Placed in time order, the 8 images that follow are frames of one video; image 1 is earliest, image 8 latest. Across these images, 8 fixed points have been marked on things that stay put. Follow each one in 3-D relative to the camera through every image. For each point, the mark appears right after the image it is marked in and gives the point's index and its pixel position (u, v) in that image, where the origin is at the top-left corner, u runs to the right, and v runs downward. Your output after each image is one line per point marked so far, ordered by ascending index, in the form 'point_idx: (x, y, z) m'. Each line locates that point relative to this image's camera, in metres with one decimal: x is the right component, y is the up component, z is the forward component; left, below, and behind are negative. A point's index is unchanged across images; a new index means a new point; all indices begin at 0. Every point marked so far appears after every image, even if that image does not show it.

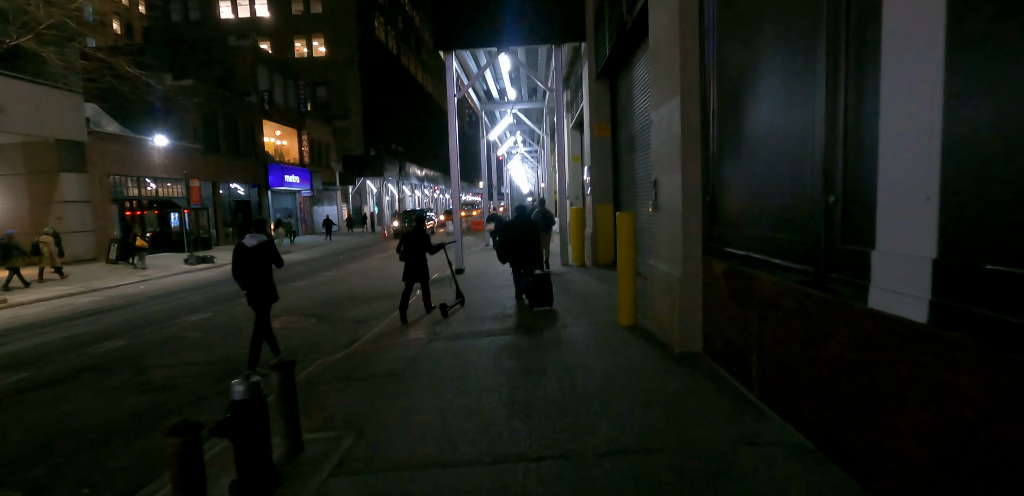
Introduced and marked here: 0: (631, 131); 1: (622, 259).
0: (+2.9, +2.7, +11.5) m
1: (+1.5, -0.2, +6.8) m
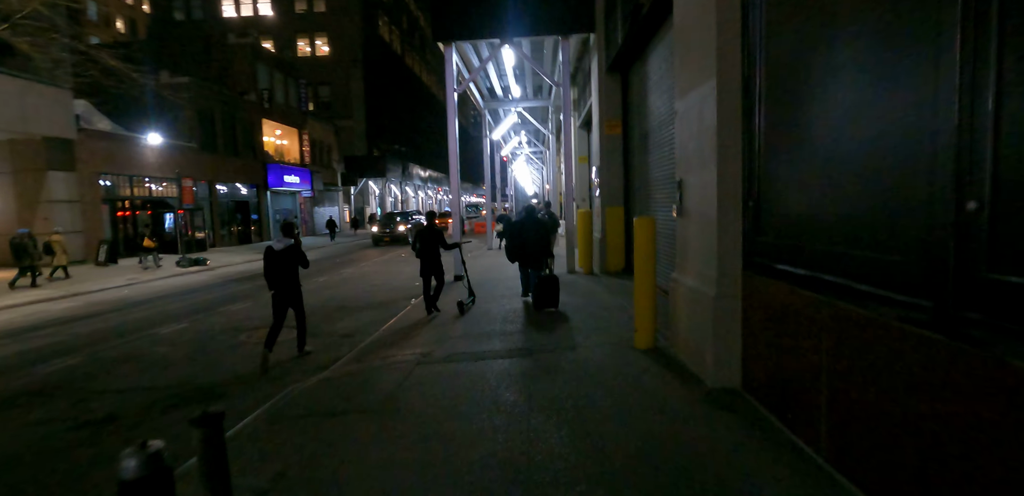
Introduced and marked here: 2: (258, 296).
0: (+2.9, +2.6, +10.6) m
1: (+1.5, -0.3, +5.9) m
2: (-6.6, -1.3, +12.8) m
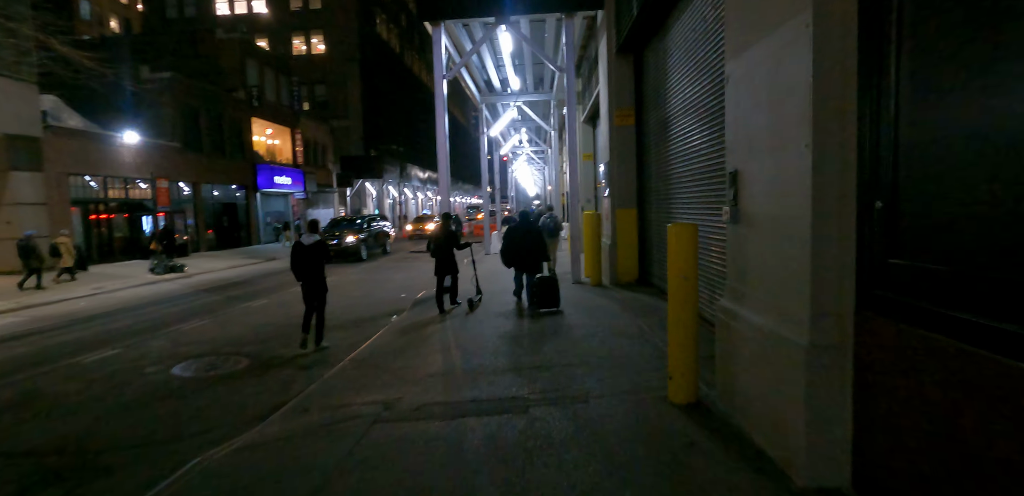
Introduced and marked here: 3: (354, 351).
0: (+2.8, +2.4, +9.0) m
1: (+1.4, -0.4, +4.3) m
2: (-6.7, -1.5, +11.3) m
3: (-2.5, -1.6, +7.6) m
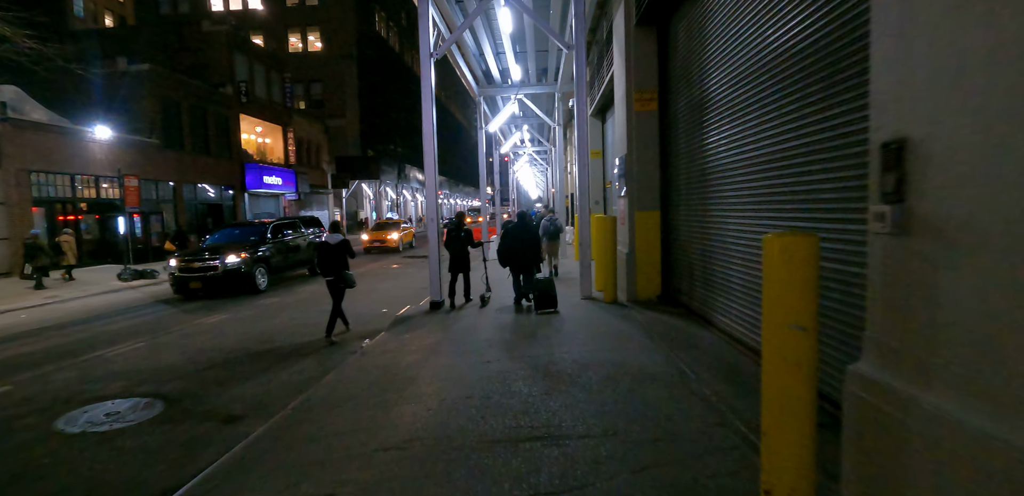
0: (+2.8, +2.2, +7.3) m
1: (+1.4, -0.6, +2.5) m
2: (-6.7, -1.6, +9.6) m
3: (-2.5, -1.7, +5.9) m
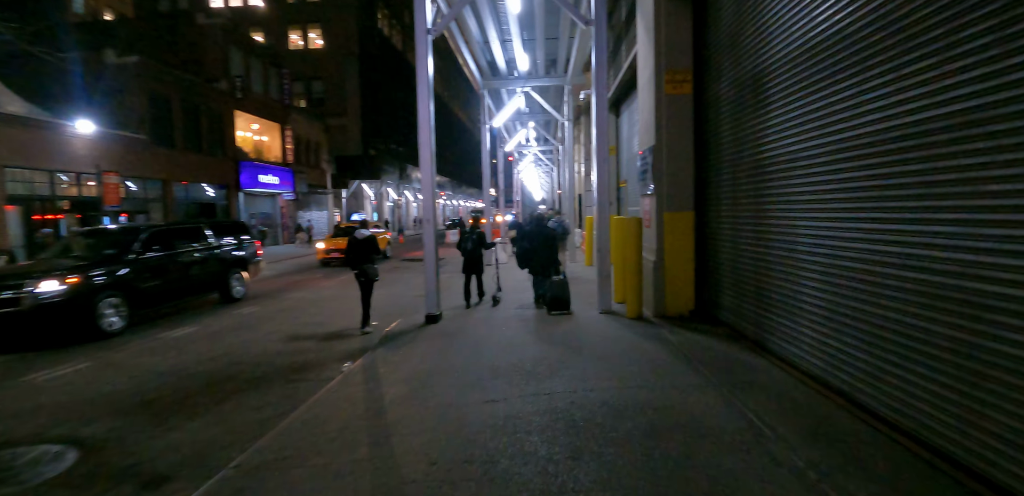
0: (+2.9, +2.1, +6.0) m
1: (+1.5, -0.7, +1.2) m
2: (-6.6, -1.7, +8.3) m
3: (-2.4, -1.8, +4.6) m
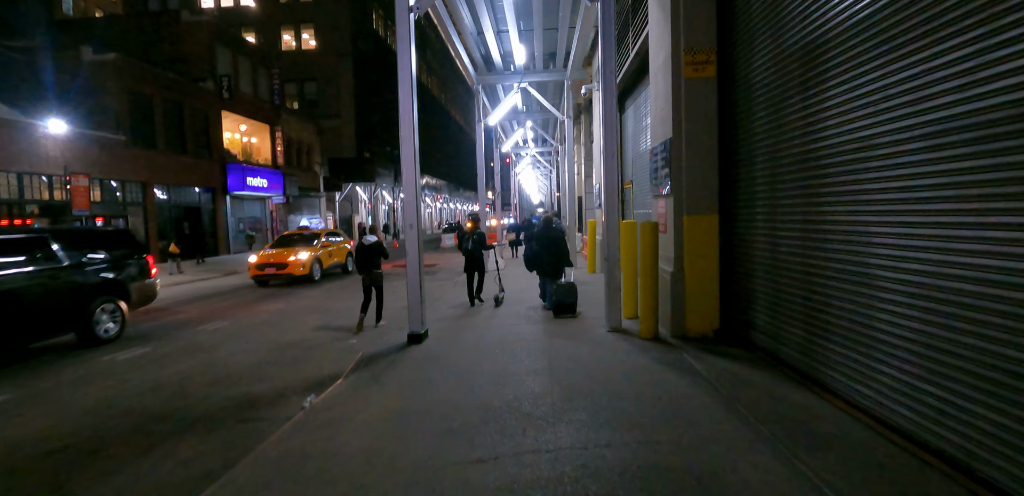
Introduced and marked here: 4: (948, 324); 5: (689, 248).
0: (+2.9, +2.0, +4.9) m
1: (+1.4, -0.7, +0.2) m
2: (-6.7, -1.8, +7.2) m
3: (-2.5, -1.9, +3.5) m
4: (+2.8, -0.5, +3.2) m
5: (+2.4, 0.0, +6.5) m
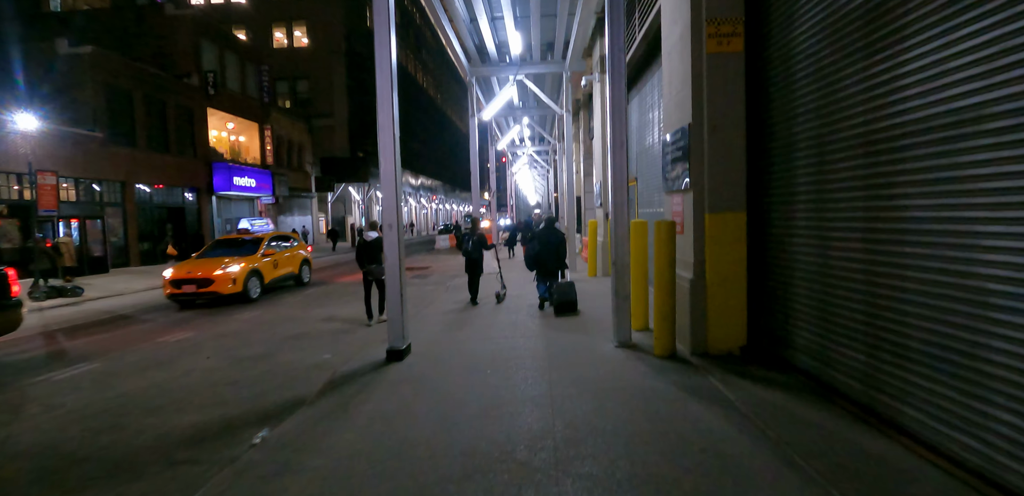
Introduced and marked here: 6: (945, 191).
0: (+2.8, +2.0, +4.0) m
1: (+1.4, -0.8, -0.8) m
2: (-6.8, -1.9, +6.2) m
3: (-2.5, -2.0, +2.5) m
4: (+2.8, -0.5, +2.2) m
5: (+2.3, -0.1, +5.6) m
6: (+2.8, +0.5, +3.1) m
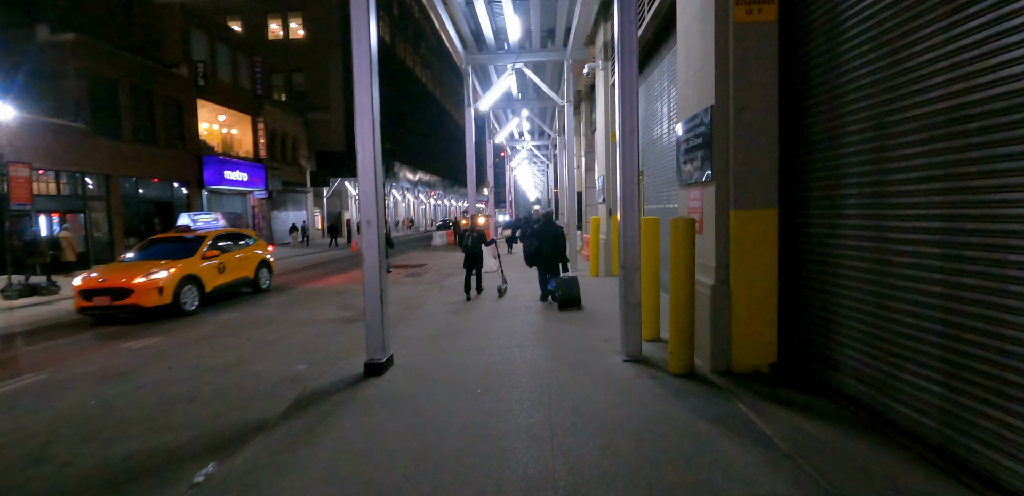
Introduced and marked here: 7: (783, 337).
0: (+2.8, +1.9, +3.2) m
1: (+1.4, -0.8, -1.6) m
2: (-6.8, -1.8, +5.4) m
3: (-2.6, -2.0, +1.8) m
4: (+2.7, -0.6, +1.5) m
5: (+2.2, -0.1, +4.8) m
6: (+2.7, +0.5, +2.4) m
7: (+2.8, -0.9, +5.0) m
